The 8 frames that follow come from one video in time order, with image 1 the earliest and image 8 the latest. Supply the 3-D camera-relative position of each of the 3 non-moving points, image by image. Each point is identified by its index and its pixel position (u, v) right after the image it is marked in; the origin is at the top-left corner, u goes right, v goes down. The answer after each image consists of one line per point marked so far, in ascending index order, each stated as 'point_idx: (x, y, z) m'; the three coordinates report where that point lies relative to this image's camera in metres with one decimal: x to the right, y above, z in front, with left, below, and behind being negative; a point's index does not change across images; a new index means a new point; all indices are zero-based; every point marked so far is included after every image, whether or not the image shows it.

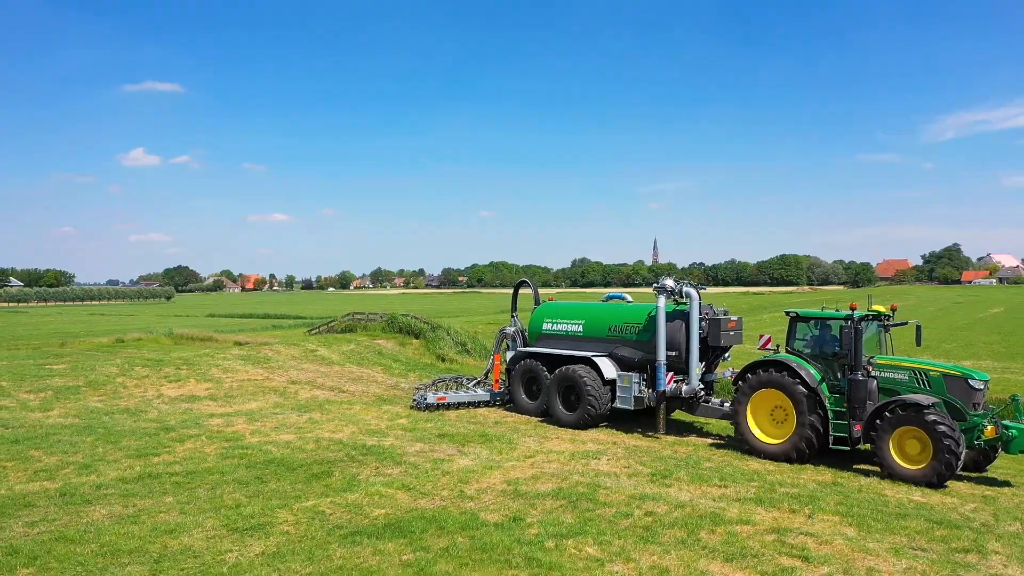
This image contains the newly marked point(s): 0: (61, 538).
0: (-4.4, -2.5, +6.5) m
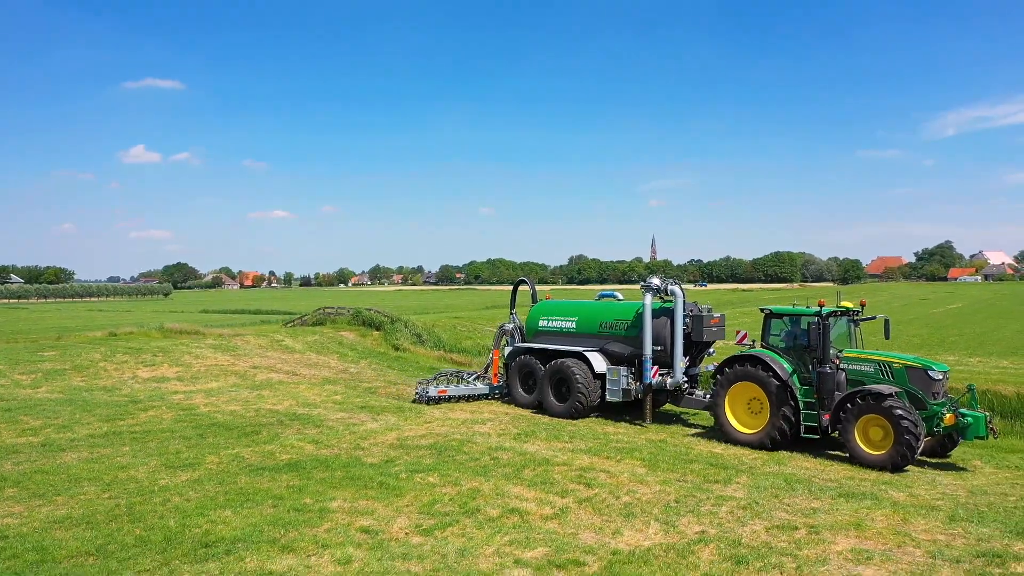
0: (-6.2, -2.4, +8.7) m
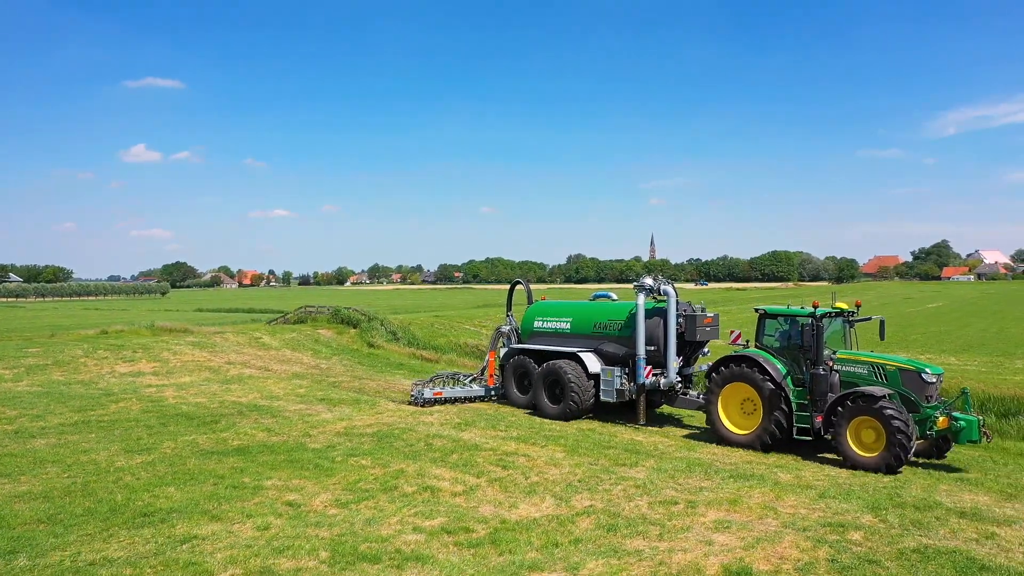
0: (-7.3, -2.4, +9.6) m
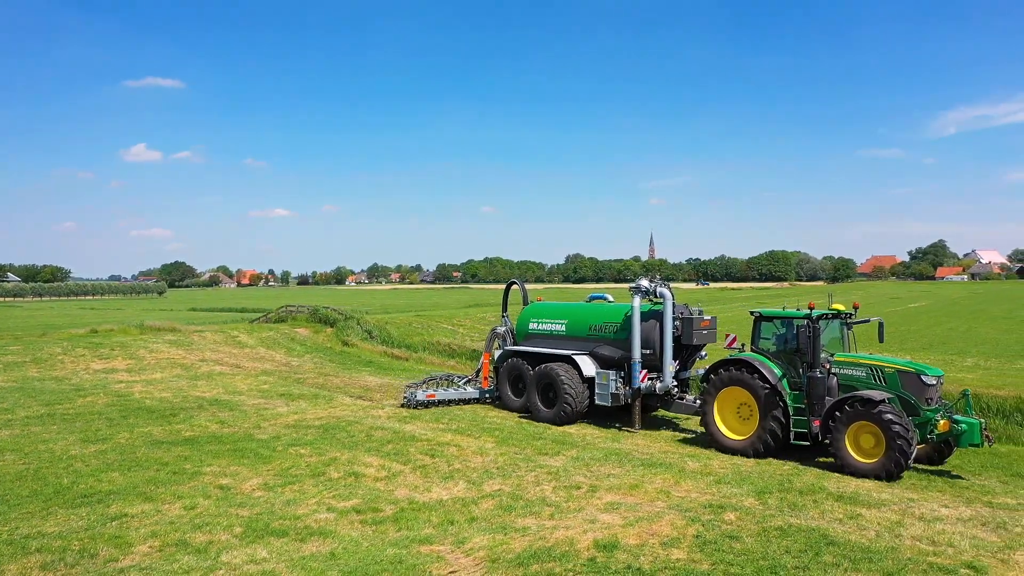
0: (-8.4, -2.4, +10.3) m
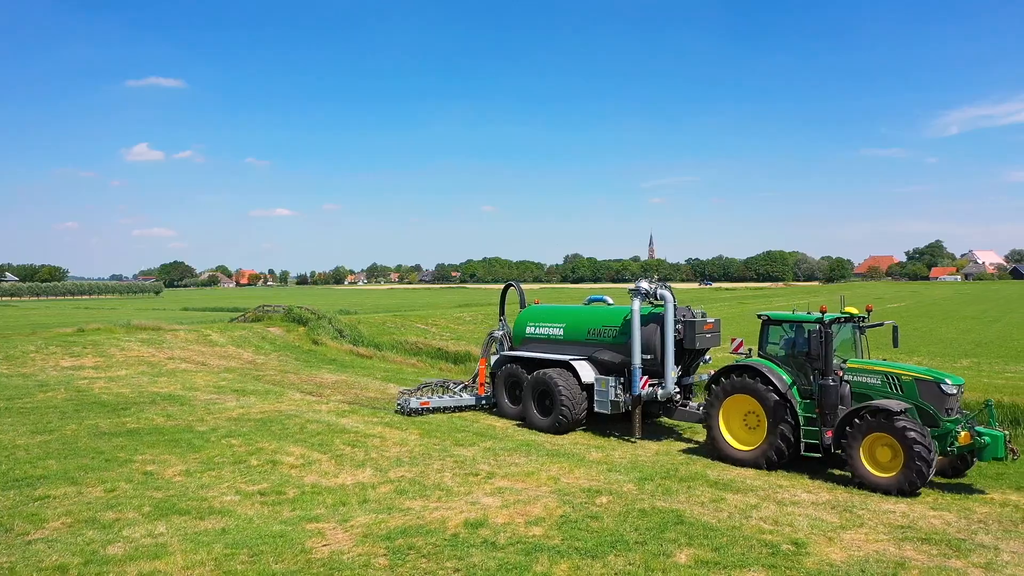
0: (-8.5, -2.3, +9.4) m
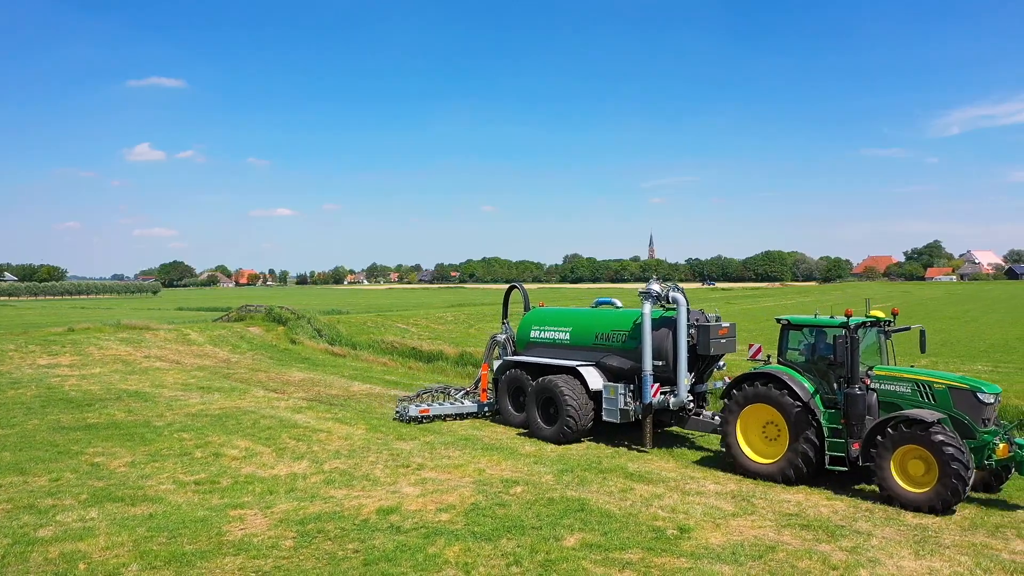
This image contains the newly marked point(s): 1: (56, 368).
0: (-8.1, -2.4, +7.6) m
1: (-9.8, -2.2, +14.1) m
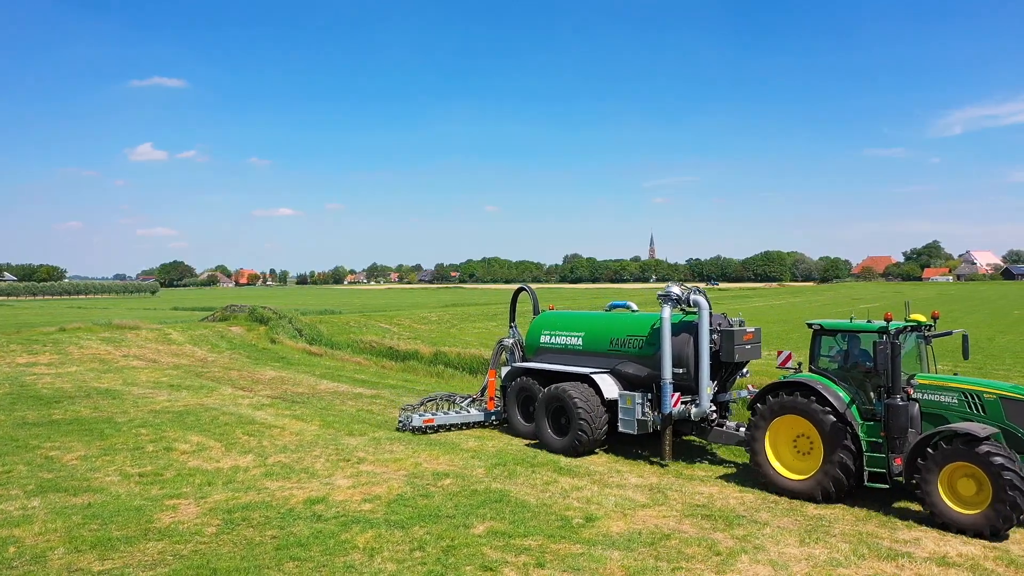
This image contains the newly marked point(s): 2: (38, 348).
0: (-8.1, -2.3, +6.7) m
1: (-9.8, -2.1, +13.3) m
2: (-9.6, -2.1, +13.9) m
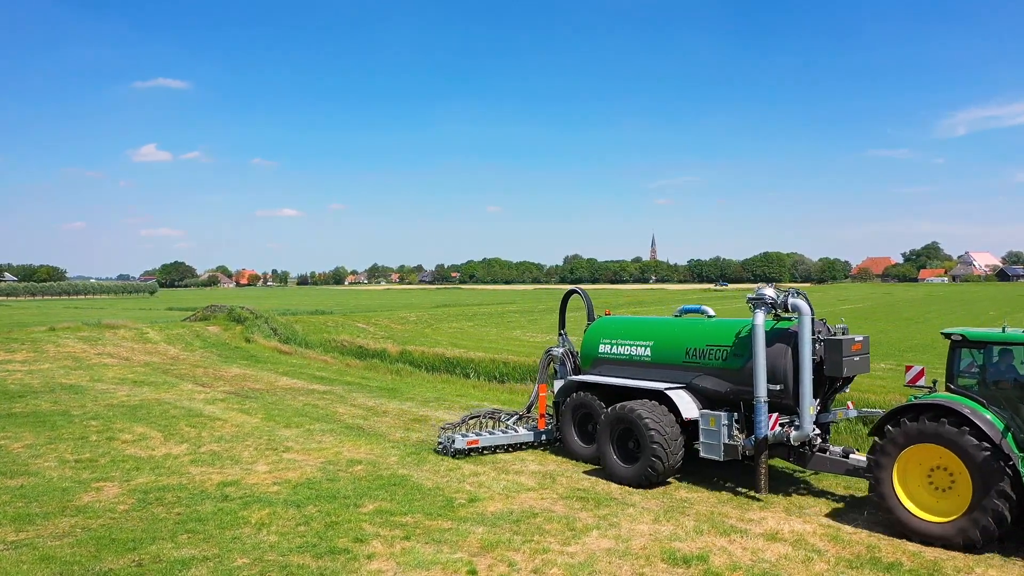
0: (-8.8, -2.3, +7.1) m
1: (-10.5, -2.1, +13.7) m
2: (-10.3, -2.1, +14.3) m
